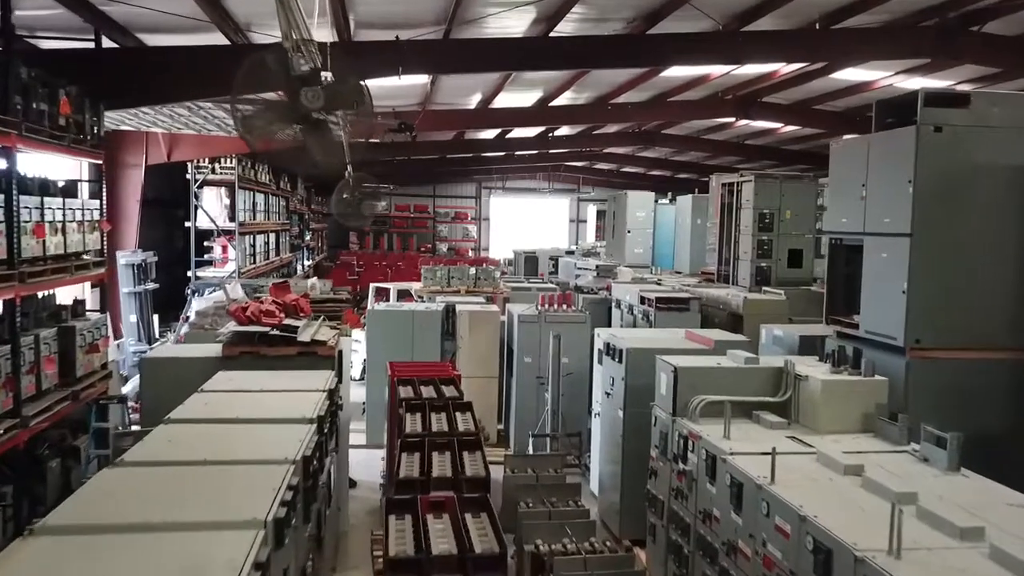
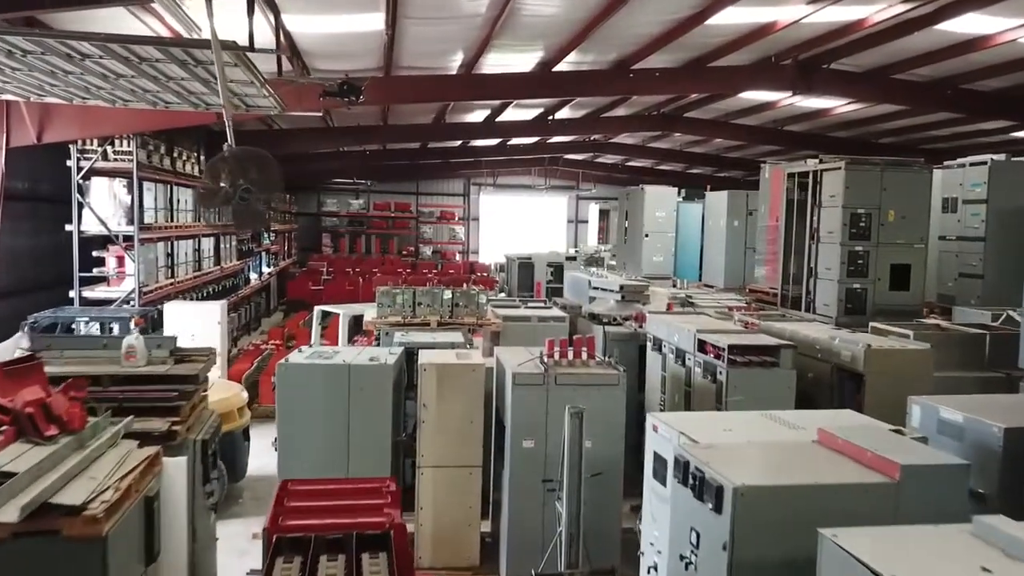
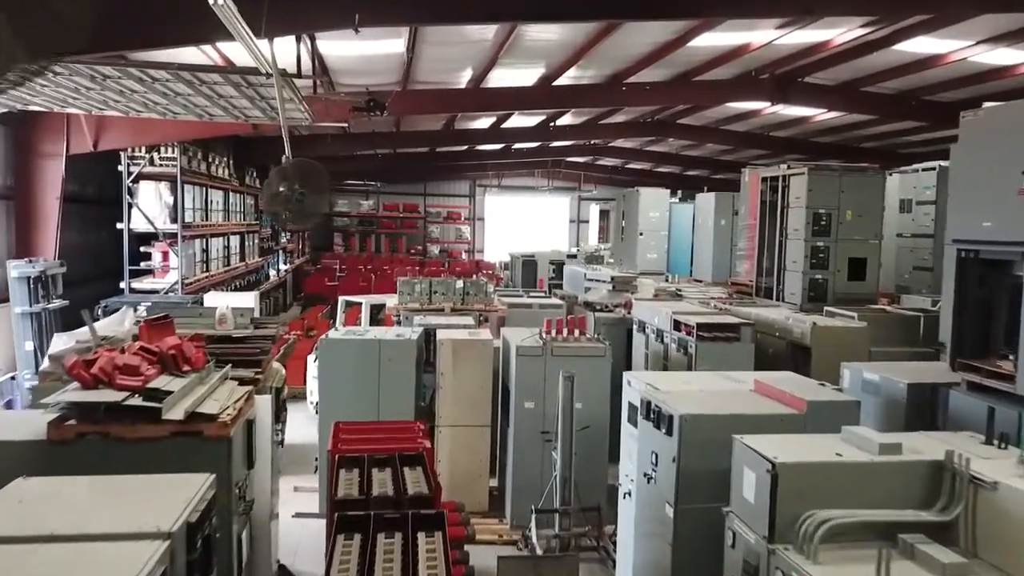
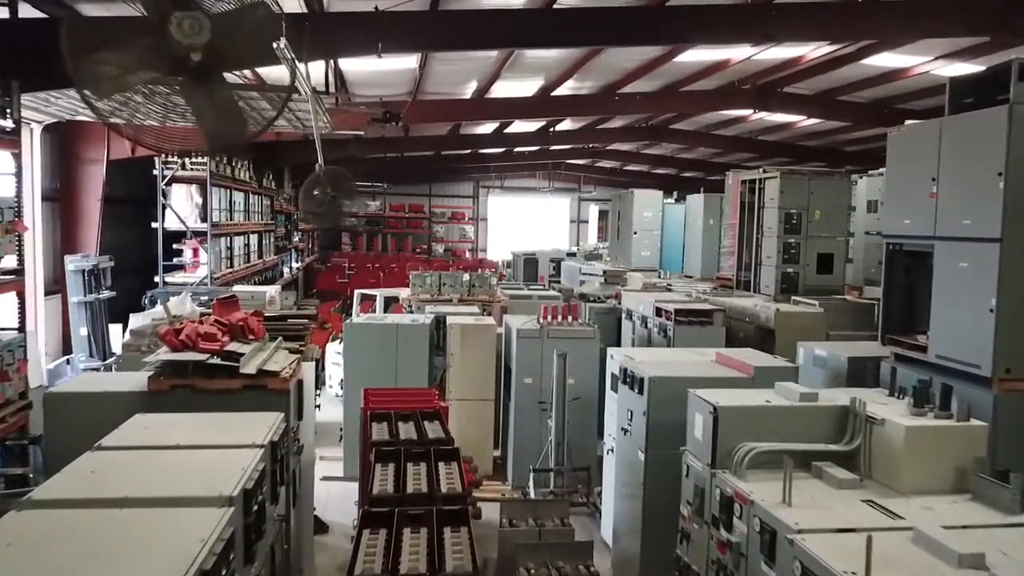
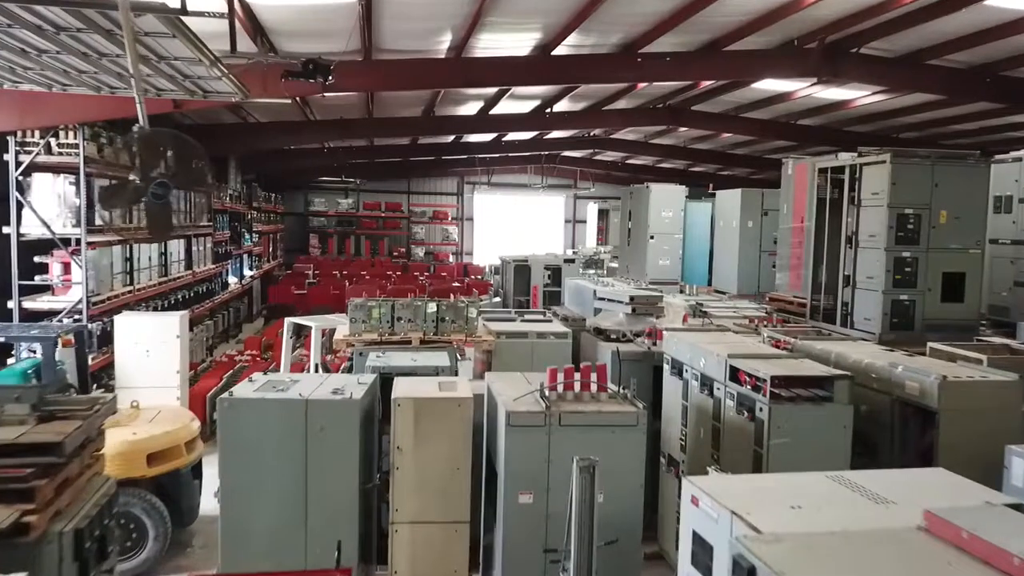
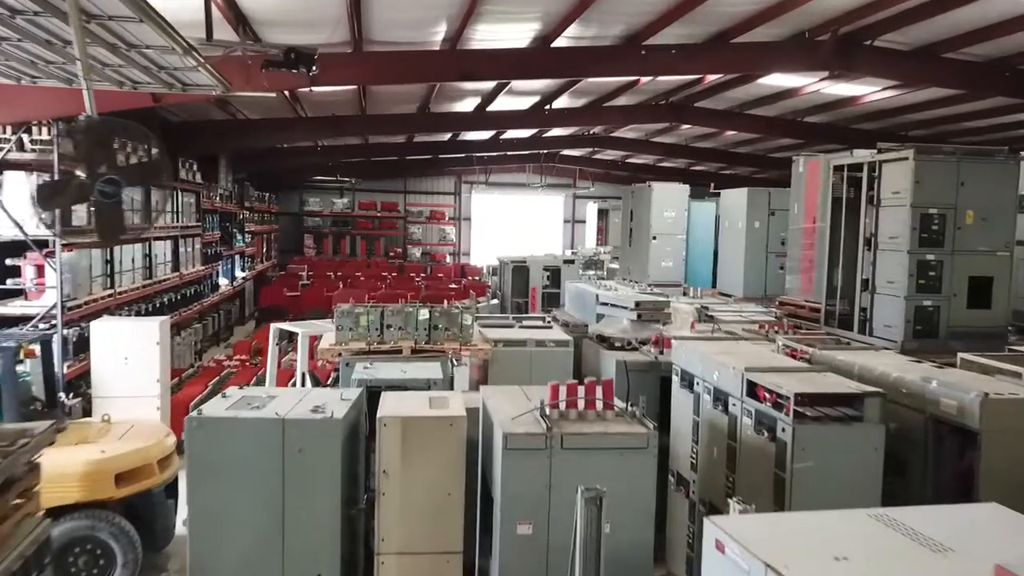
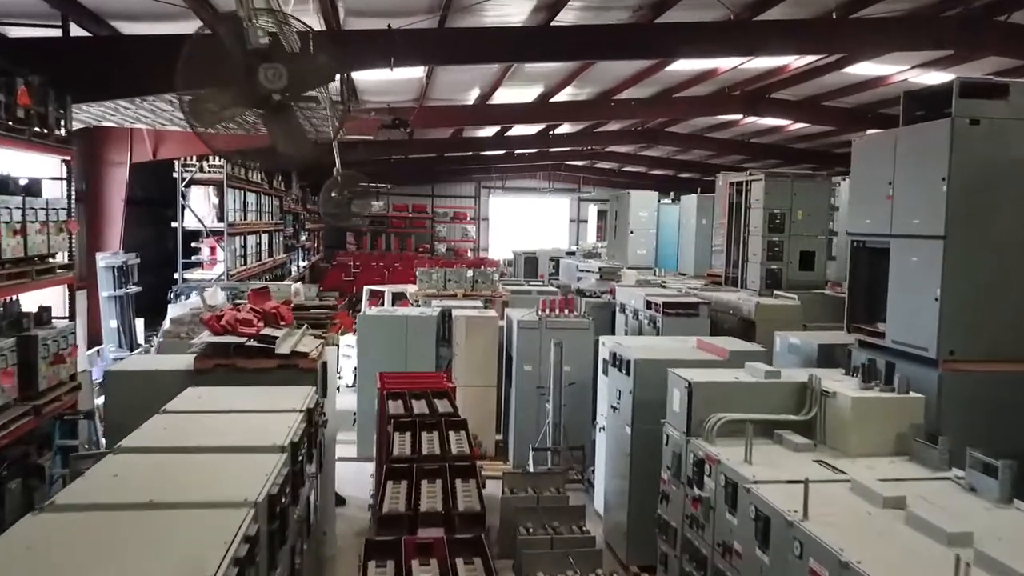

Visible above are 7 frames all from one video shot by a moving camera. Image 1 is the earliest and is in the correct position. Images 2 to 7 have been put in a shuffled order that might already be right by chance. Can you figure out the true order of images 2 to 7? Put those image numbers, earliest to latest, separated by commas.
7, 4, 3, 2, 5, 6
